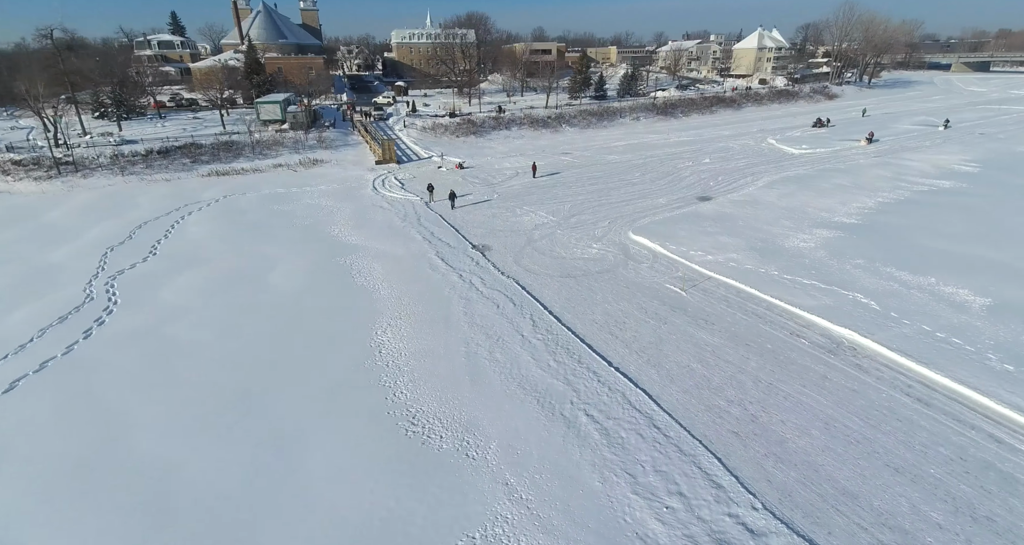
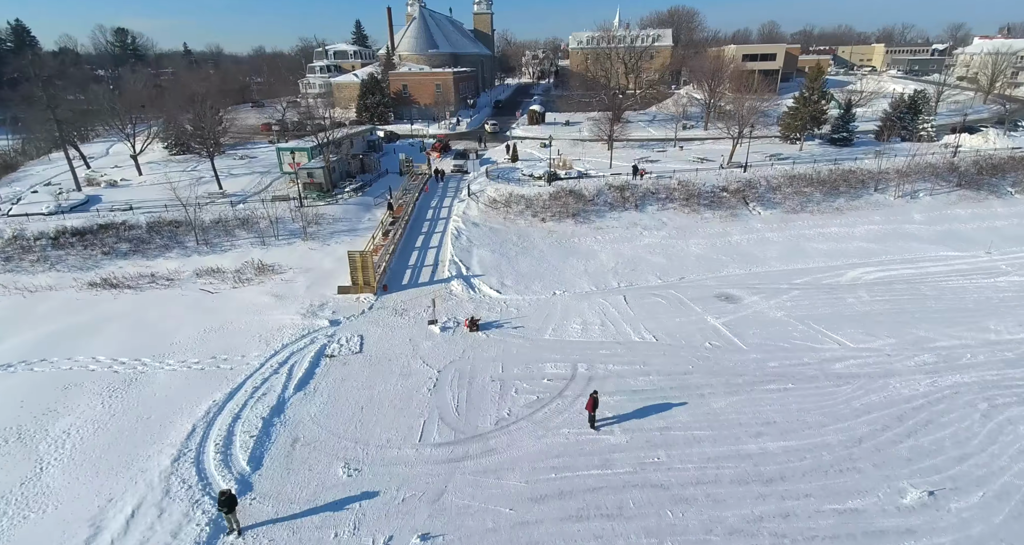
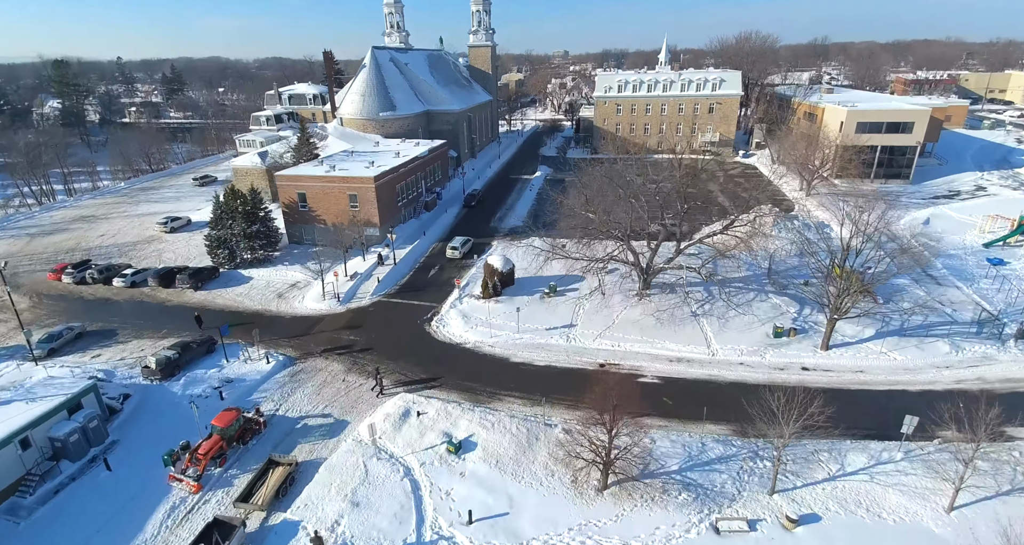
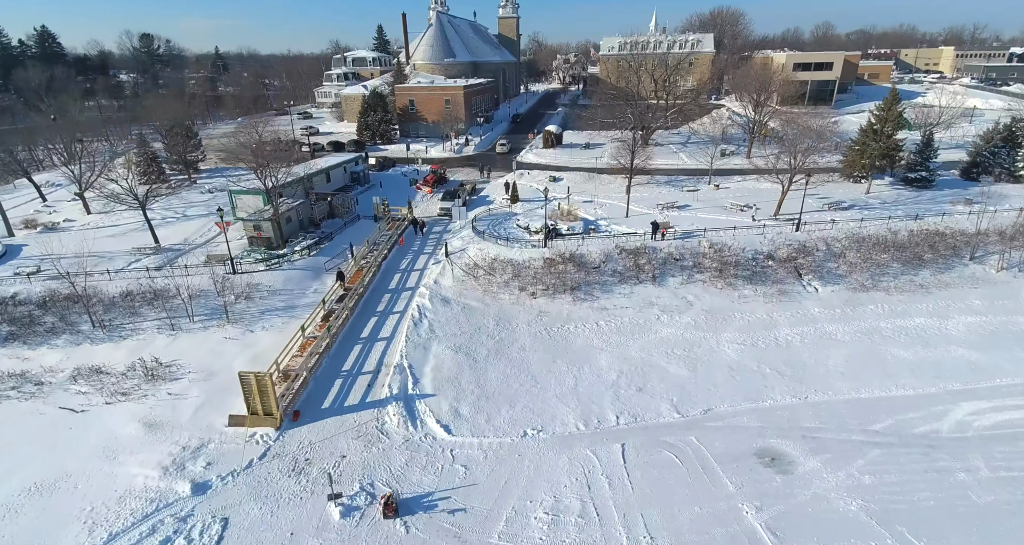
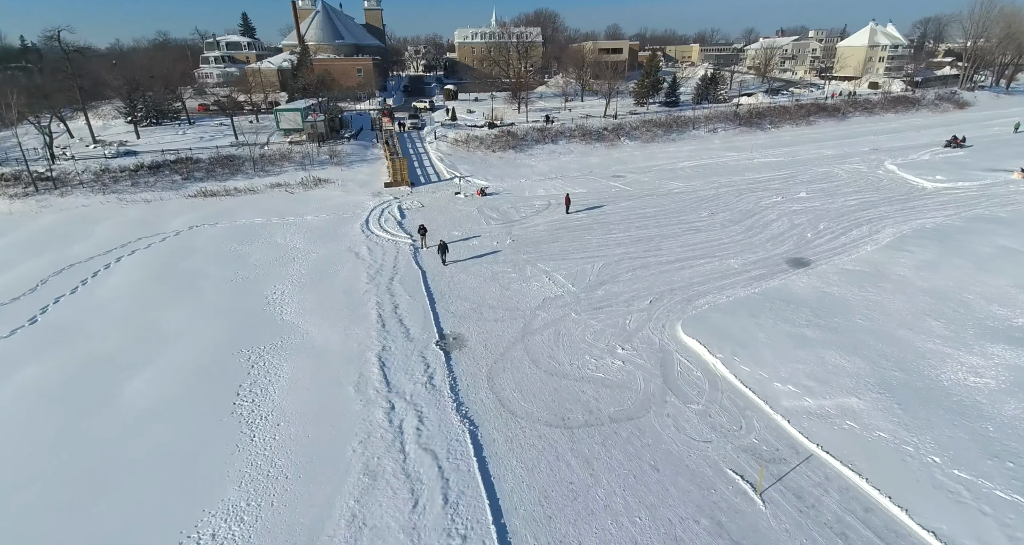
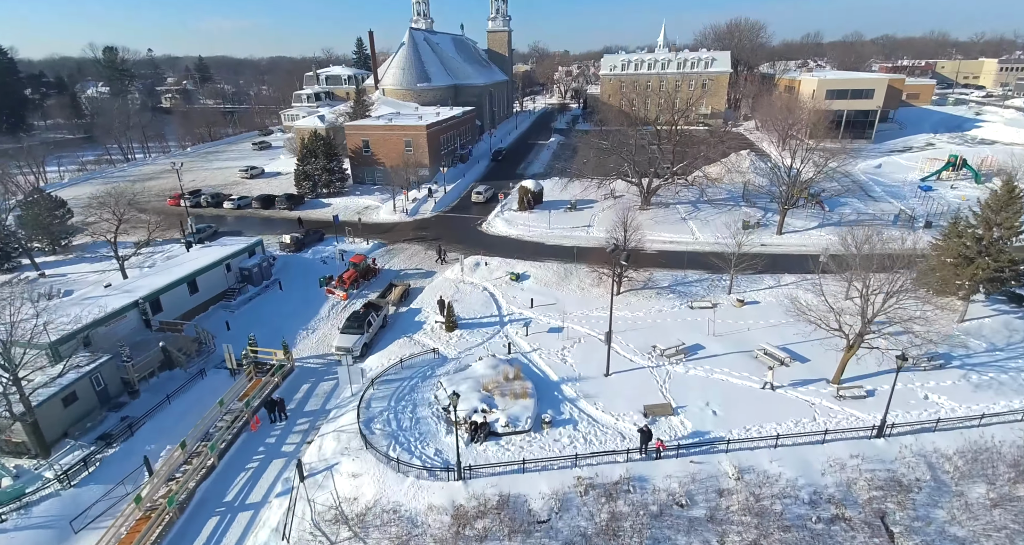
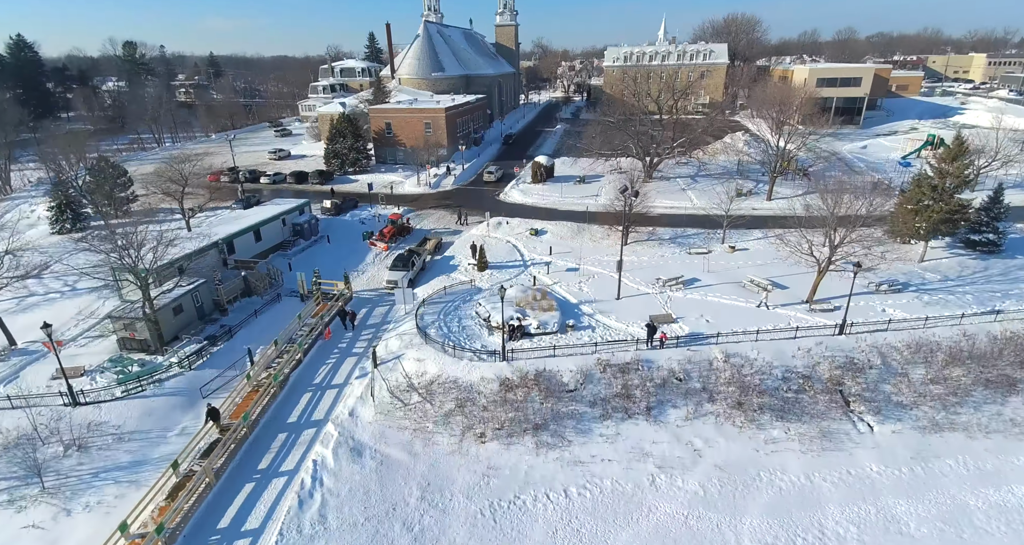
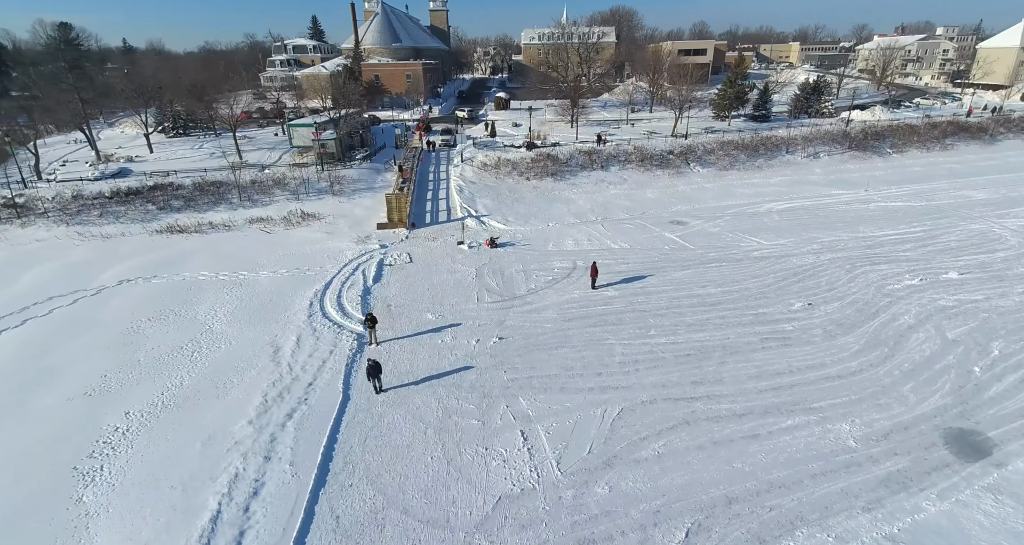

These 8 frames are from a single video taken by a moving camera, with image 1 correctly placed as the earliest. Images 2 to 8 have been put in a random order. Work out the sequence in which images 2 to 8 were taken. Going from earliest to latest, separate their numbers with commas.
5, 8, 2, 4, 7, 6, 3
